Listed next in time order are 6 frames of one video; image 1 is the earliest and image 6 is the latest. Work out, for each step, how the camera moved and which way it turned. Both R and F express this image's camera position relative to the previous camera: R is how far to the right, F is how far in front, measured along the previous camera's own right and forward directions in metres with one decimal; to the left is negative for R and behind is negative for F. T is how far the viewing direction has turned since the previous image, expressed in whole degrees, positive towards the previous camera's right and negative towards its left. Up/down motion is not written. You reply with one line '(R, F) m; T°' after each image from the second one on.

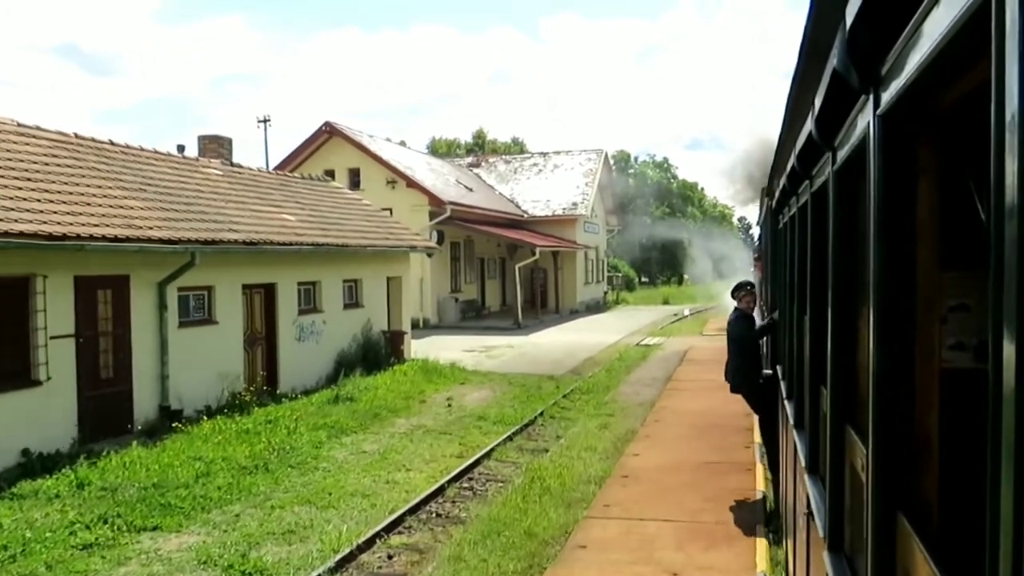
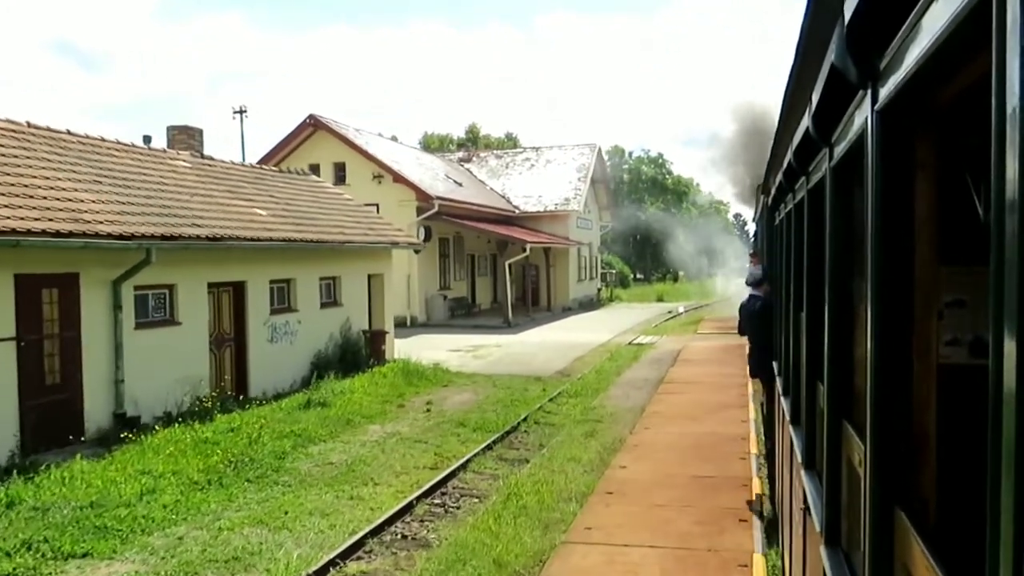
(+0.1, +0.4) m; 0°
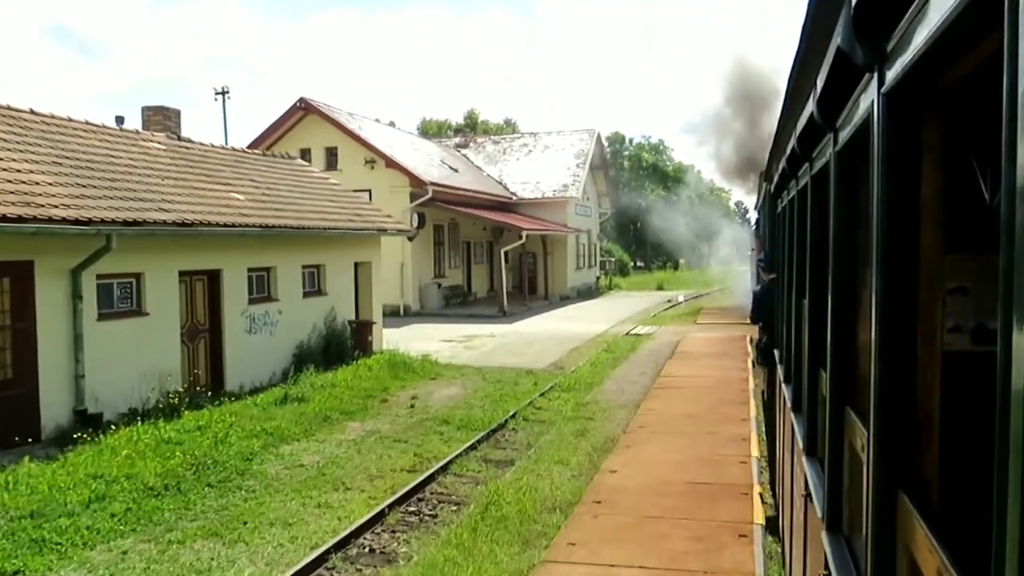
(+0.1, +0.3) m; 0°
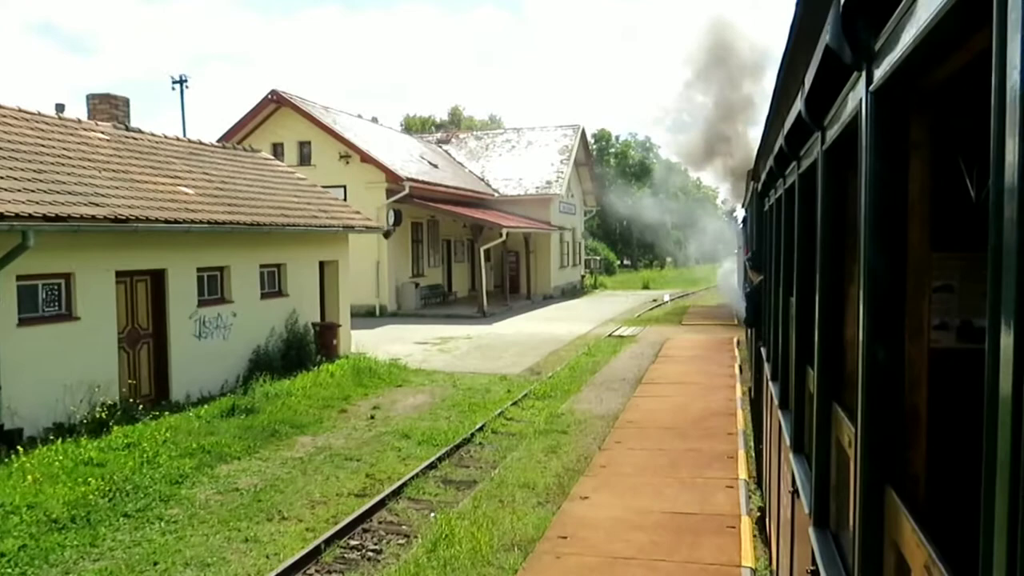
(+0.1, +0.4) m; +1°
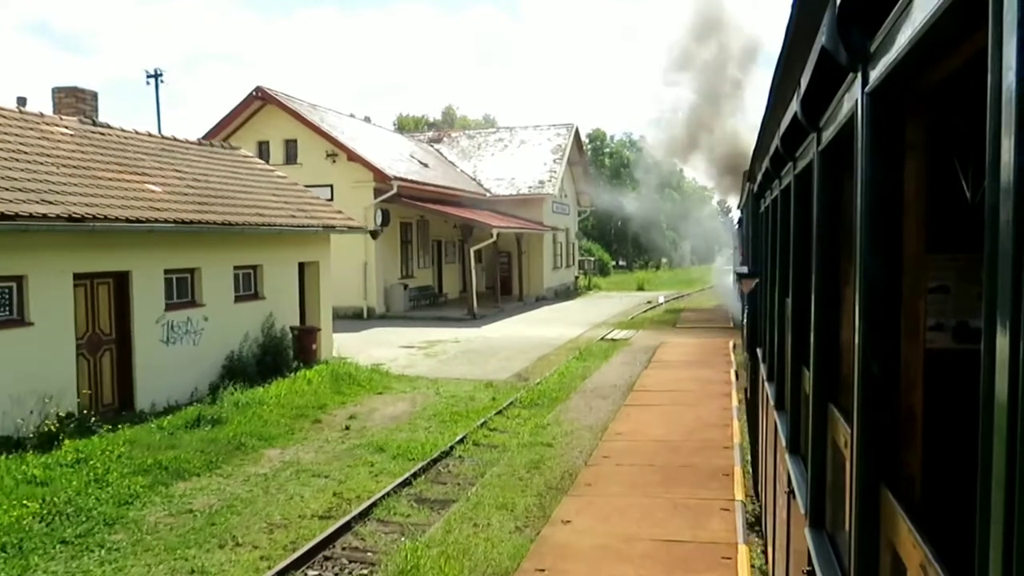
(+0.1, +0.3) m; 0°
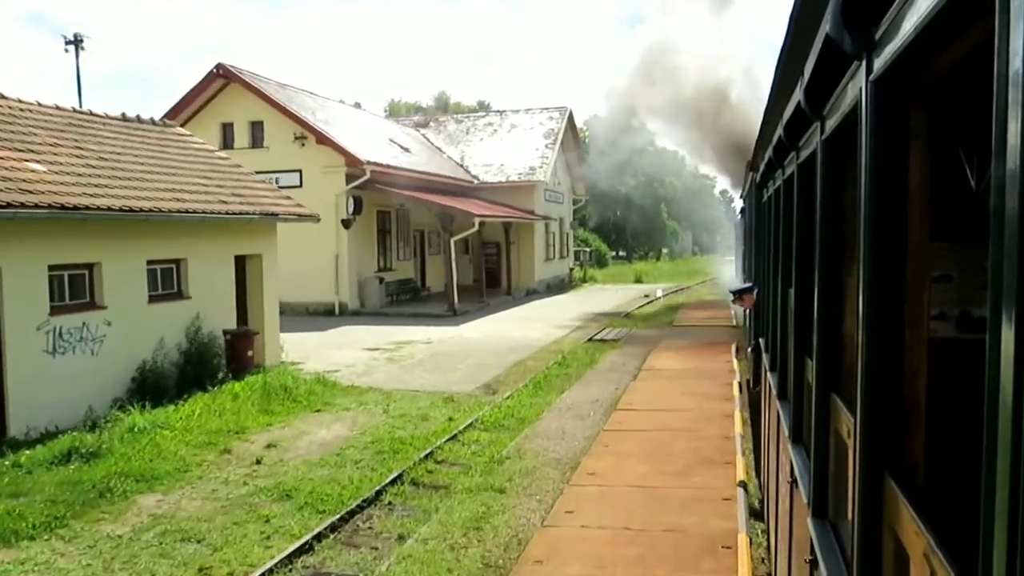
(+0.3, +1.0) m; 0°
